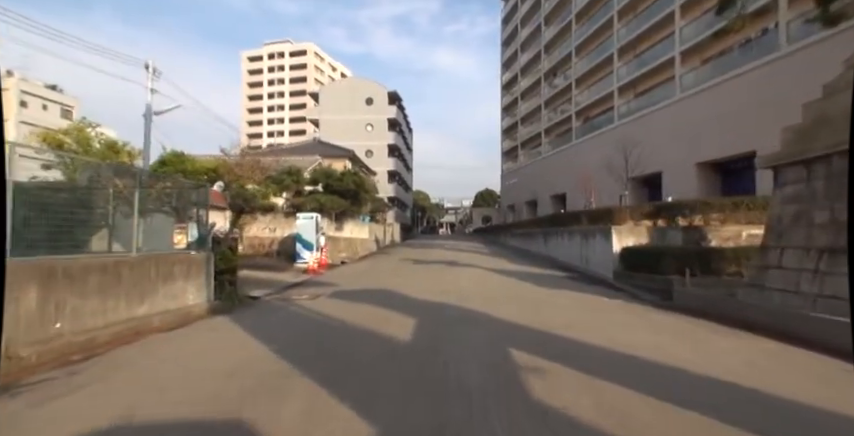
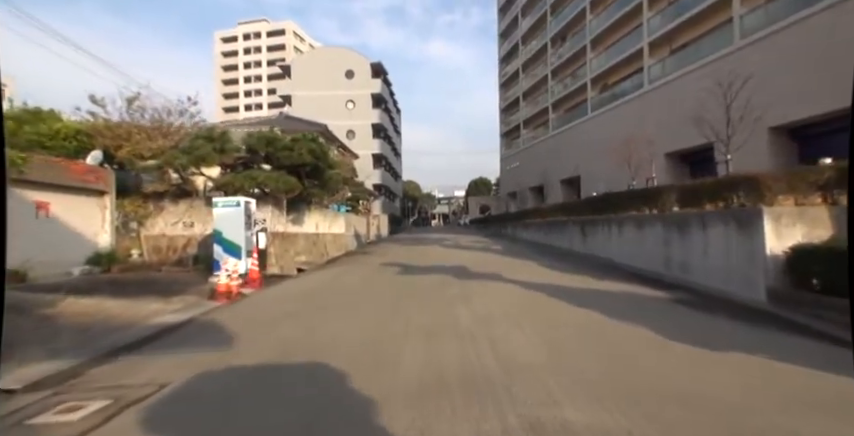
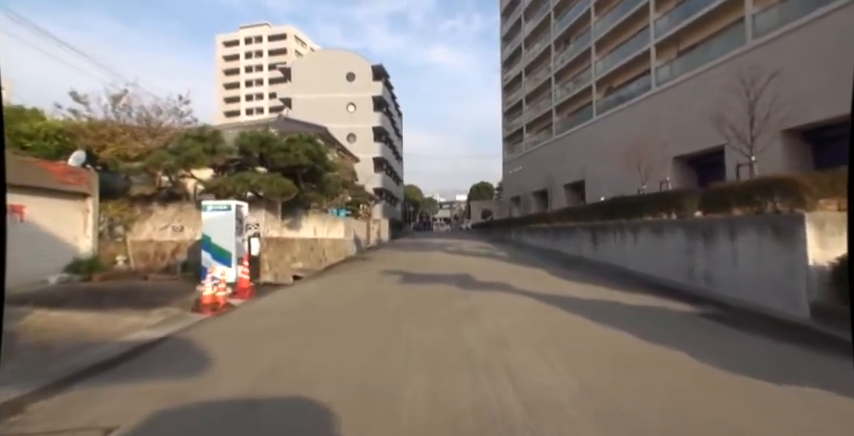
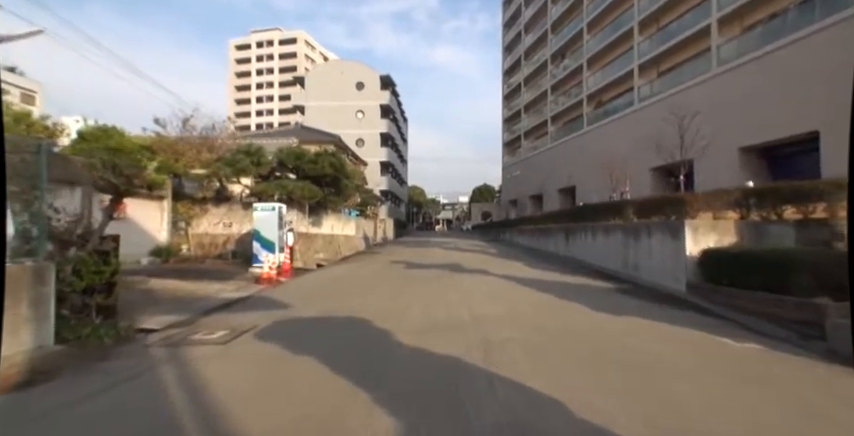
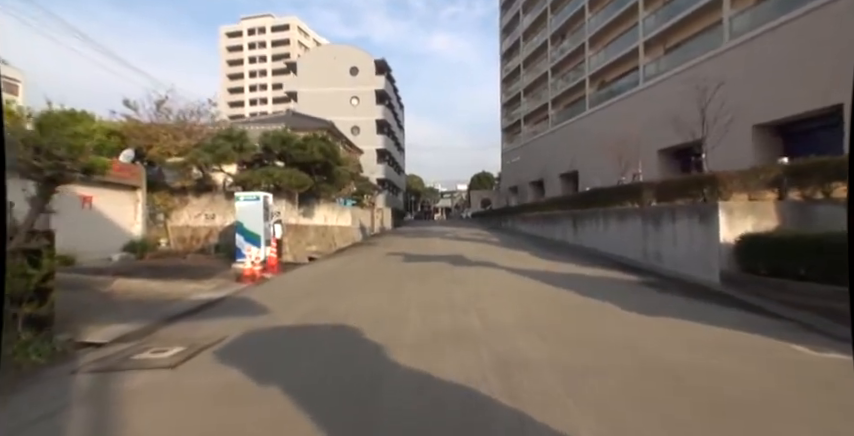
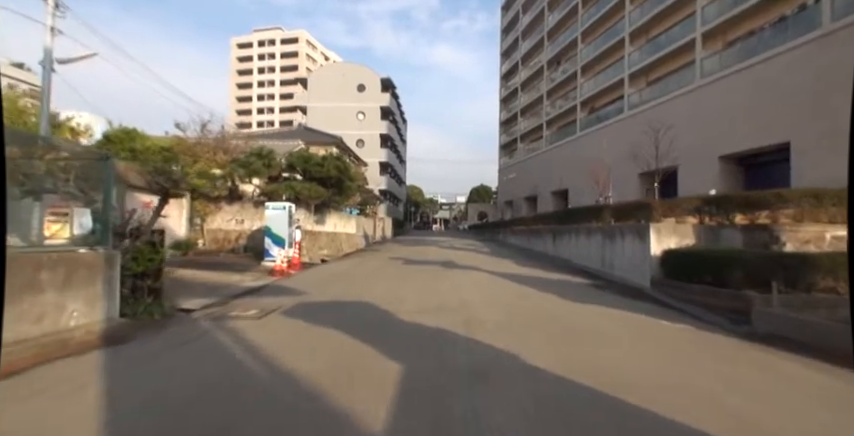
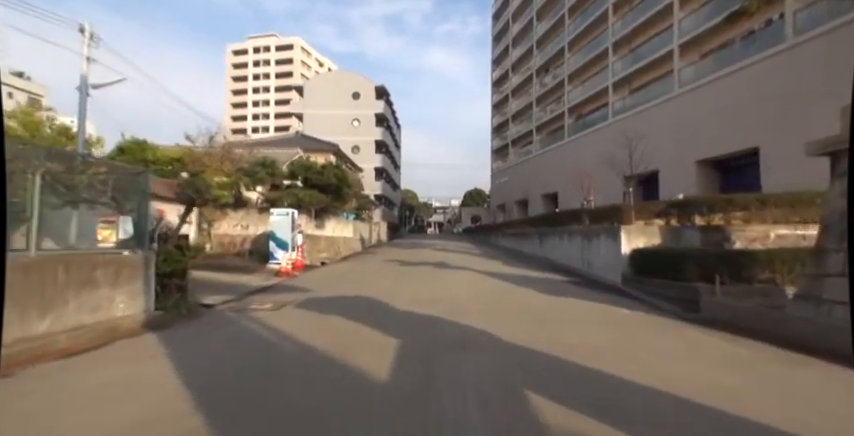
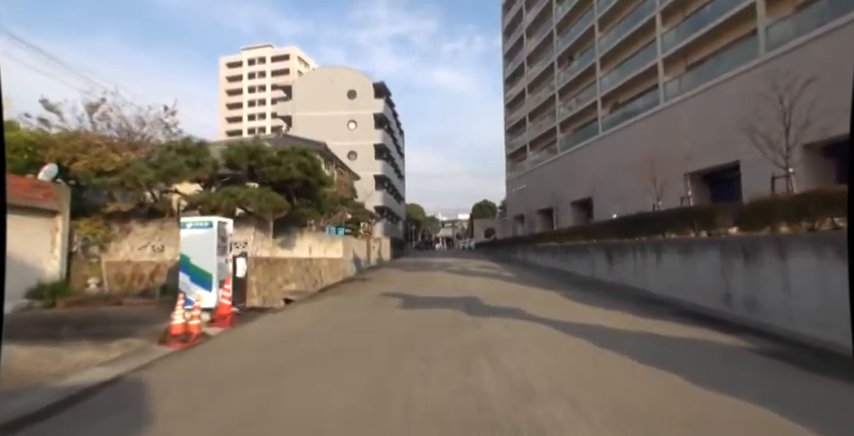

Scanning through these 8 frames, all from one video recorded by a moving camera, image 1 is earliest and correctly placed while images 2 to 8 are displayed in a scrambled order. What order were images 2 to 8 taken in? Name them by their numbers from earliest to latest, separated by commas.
7, 6, 4, 5, 2, 3, 8
